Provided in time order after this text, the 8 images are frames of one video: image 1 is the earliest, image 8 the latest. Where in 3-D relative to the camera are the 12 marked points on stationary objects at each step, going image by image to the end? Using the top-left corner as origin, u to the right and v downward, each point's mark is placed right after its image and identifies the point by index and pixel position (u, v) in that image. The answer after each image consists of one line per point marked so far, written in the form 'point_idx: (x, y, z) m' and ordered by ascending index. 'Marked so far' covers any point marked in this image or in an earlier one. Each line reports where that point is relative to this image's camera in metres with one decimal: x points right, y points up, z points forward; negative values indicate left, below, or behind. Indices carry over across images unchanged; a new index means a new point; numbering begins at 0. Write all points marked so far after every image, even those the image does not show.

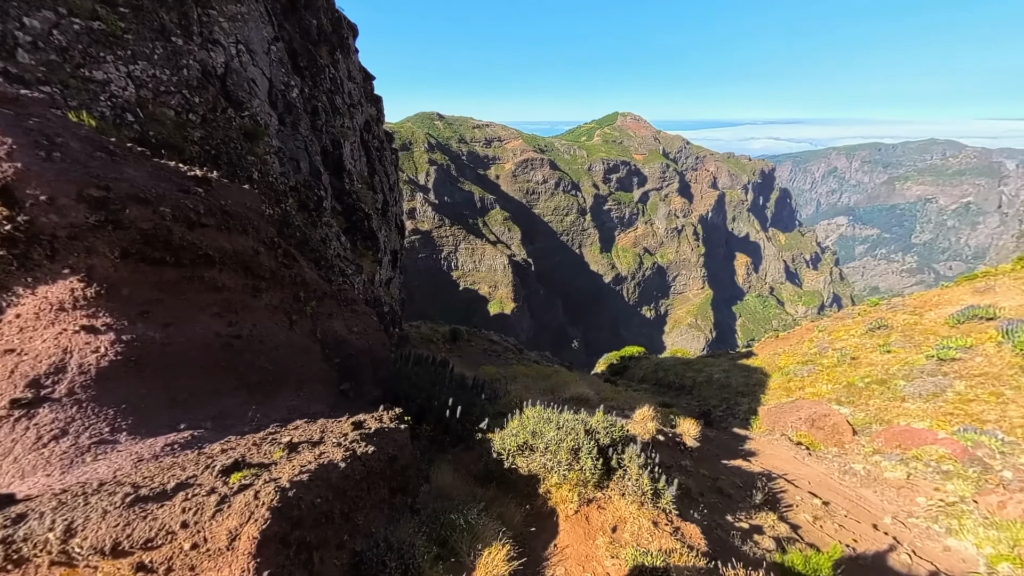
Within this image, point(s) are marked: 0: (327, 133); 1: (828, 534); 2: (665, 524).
0: (-7.5, +6.2, +14.5) m
1: (+7.2, -5.6, +8.2) m
2: (+2.2, -3.3, +5.1) m
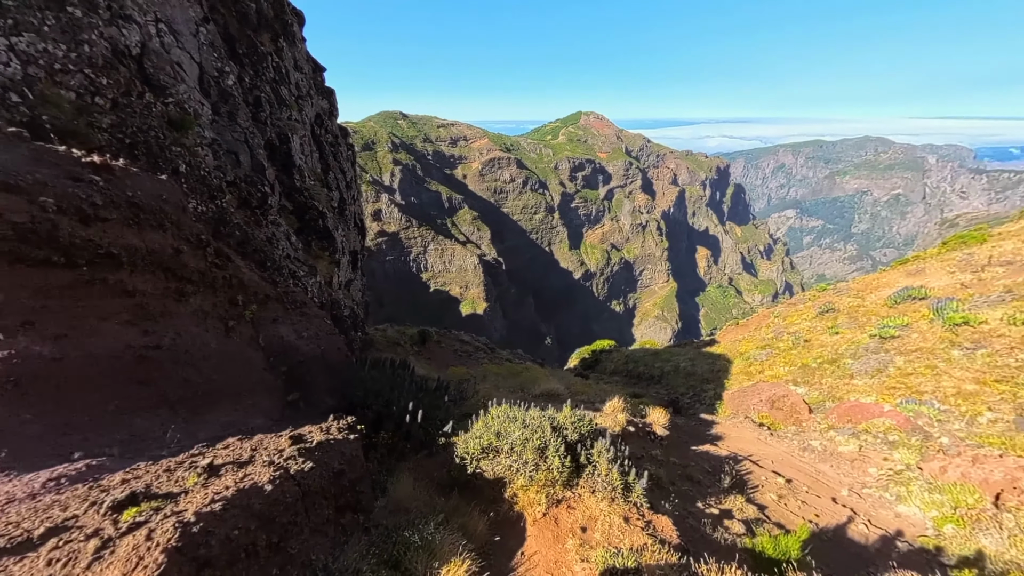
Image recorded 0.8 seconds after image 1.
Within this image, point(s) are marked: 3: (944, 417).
0: (-9.0, +6.1, +13.5) m
1: (+6.5, -5.2, +8.4) m
2: (+1.7, -3.1, +4.9) m
3: (+13.8, -4.1, +11.6) m
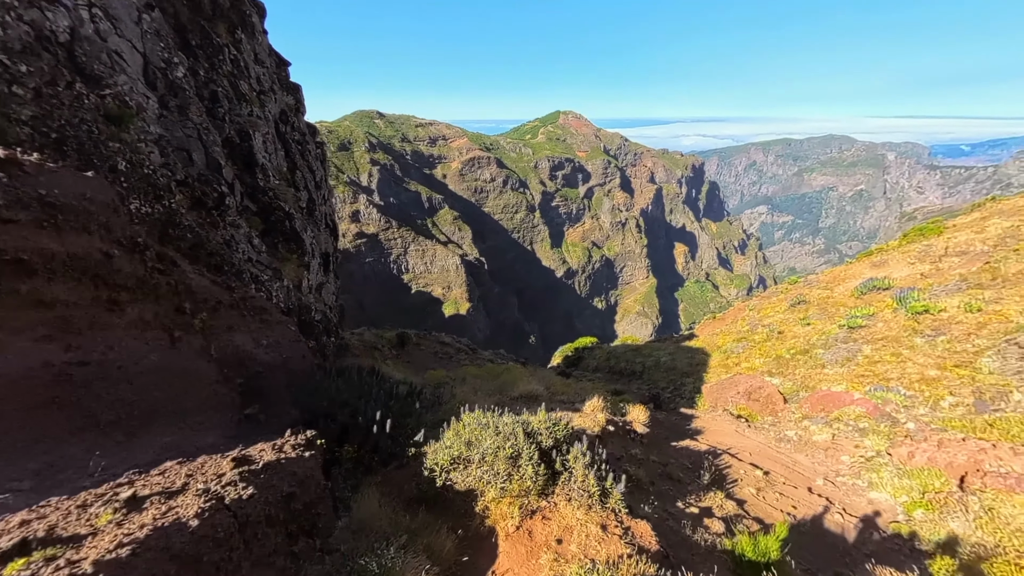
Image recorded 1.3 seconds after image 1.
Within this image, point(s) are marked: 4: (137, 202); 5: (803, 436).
0: (-10.0, +5.9, +12.8) m
1: (+6.0, -5.0, +8.4) m
2: (+1.3, -3.1, +4.7) m
3: (+13.1, -3.8, +12.0) m
4: (-7.3, +1.7, +7.0) m
5: (+10.3, -5.2, +12.8) m
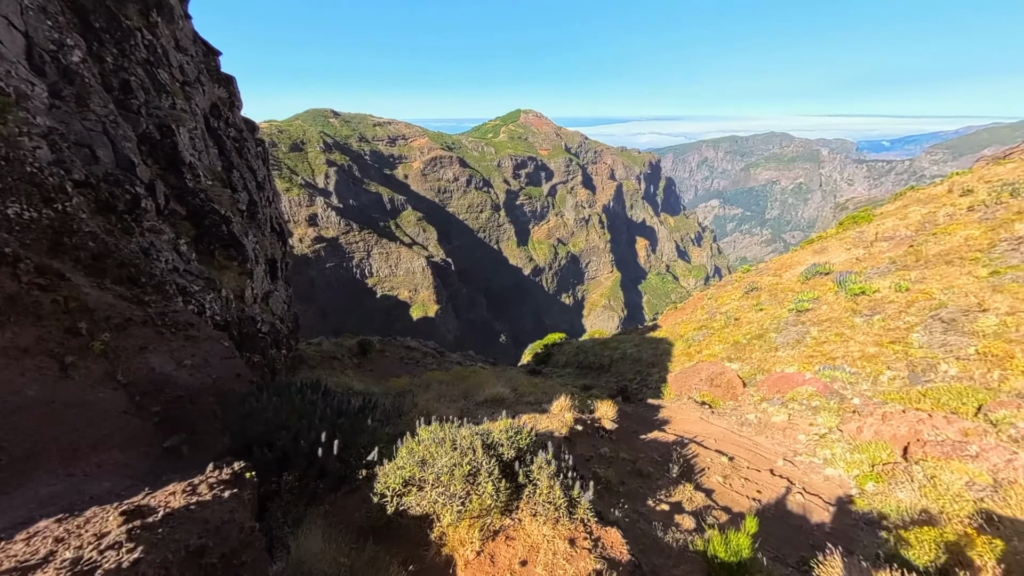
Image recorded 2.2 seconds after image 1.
0: (-11.5, +5.4, +11.4) m
1: (+5.3, -4.8, +8.5) m
2: (+0.9, -3.1, +4.4) m
3: (+12.0, -3.2, +12.7) m
4: (-8.1, +1.4, +5.9) m
5: (+9.1, -4.8, +13.2) m
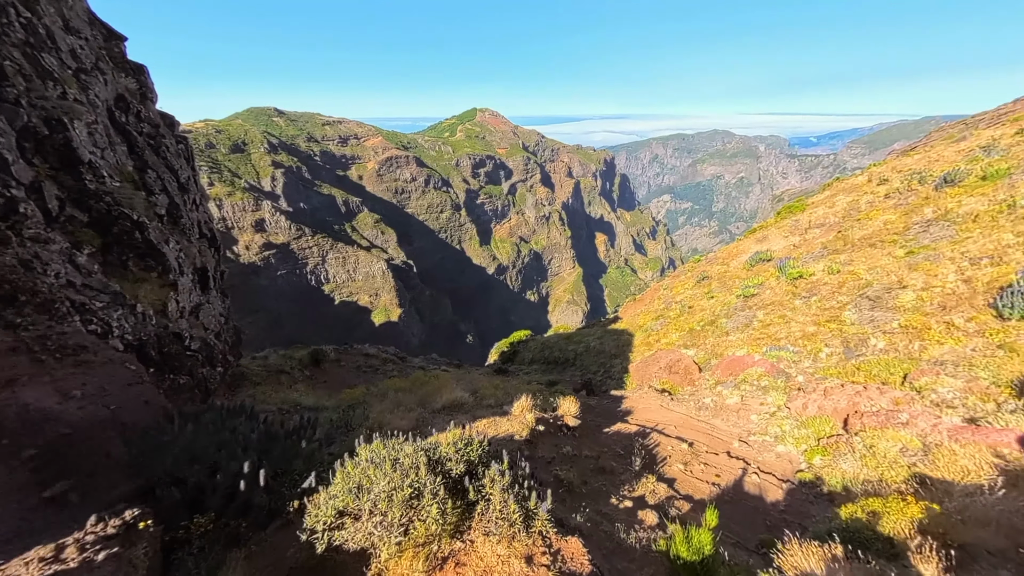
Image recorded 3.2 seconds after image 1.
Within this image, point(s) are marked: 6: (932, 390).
0: (-13.0, +4.9, +9.8) m
1: (+4.4, -4.5, +8.5) m
2: (+0.3, -3.0, +4.0) m
3: (+10.6, -2.6, +13.4) m
4: (-9.0, +1.0, +4.7) m
5: (+7.8, -4.3, +13.6) m
6: (+11.5, -2.9, +10.2) m
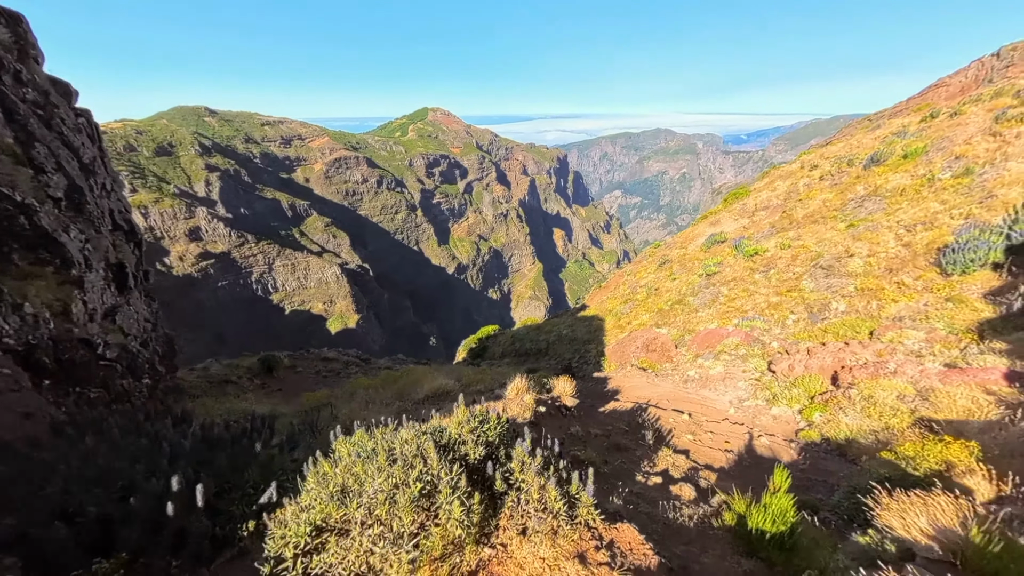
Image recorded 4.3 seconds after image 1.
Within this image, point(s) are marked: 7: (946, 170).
0: (-13.6, +4.9, +7.3) m
1: (+4.4, -3.5, +8.0) m
2: (+0.7, -2.3, +3.1) m
3: (+9.9, -1.3, +13.4) m
4: (-8.8, +1.2, +2.7) m
5: (+7.2, -3.1, +13.4) m
6: (+11.1, -1.6, +10.3) m
7: (+18.3, +4.6, +15.4) m
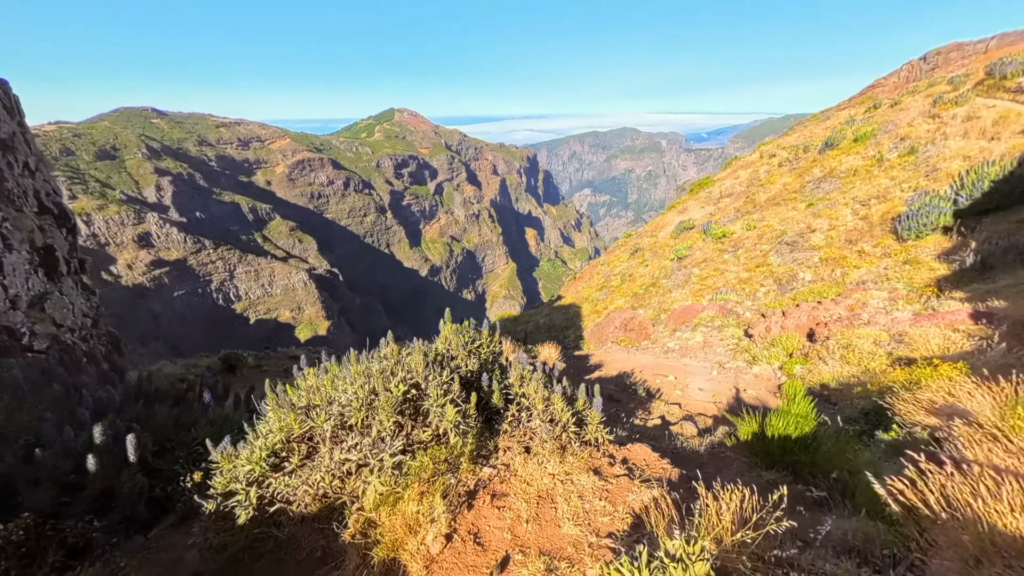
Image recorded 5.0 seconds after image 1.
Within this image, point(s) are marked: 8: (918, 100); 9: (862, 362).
0: (-14.1, +5.3, +5.9) m
1: (+4.1, -2.4, +7.9) m
2: (+0.7, -1.3, +2.7) m
3: (+9.1, 0.0, +13.7) m
4: (-8.8, +1.8, +1.6) m
5: (+6.5, -1.9, +13.5) m
6: (+10.6, -0.2, +10.7) m
7: (+17.1, +6.2, +16.2) m
8: (+21.3, +9.8, +18.9) m
9: (+8.2, -1.8, +8.4) m
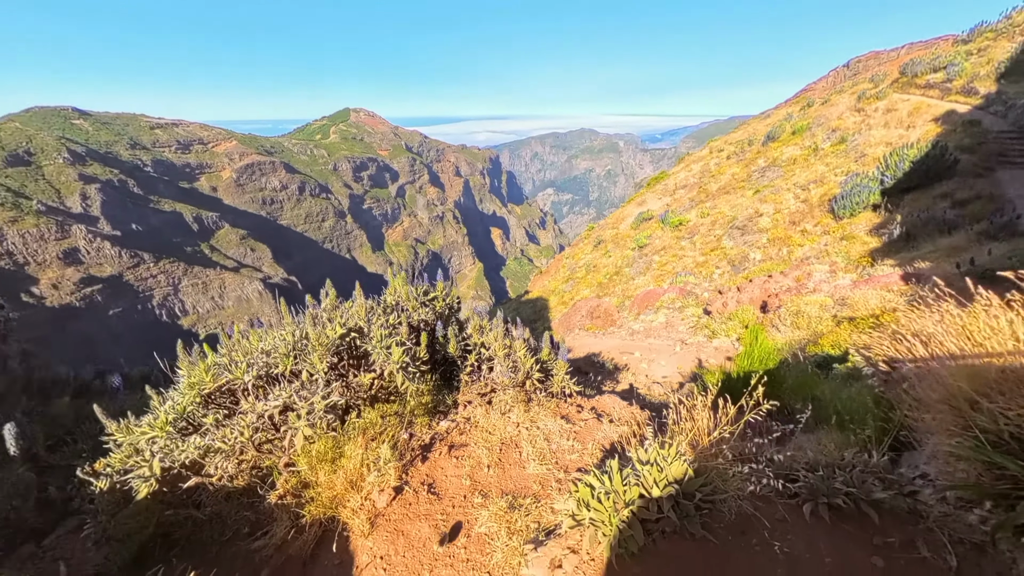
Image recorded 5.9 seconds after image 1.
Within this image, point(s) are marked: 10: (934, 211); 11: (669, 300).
0: (-14.9, +5.1, +4.4) m
1: (+3.4, -1.8, +8.0) m
2: (+0.5, -0.9, +2.6) m
3: (+7.8, +0.8, +14.2) m
4: (-9.1, +1.8, +0.6) m
5: (+5.3, -1.2, +13.8) m
6: (+9.5, +0.7, +11.3) m
7: (+15.2, +7.4, +17.4) m
8: (+19.0, +11.2, +20.5) m
9: (+7.4, -1.0, +8.9) m
10: (+11.9, +2.2, +10.2) m
11: (+6.5, -0.1, +14.2) m
